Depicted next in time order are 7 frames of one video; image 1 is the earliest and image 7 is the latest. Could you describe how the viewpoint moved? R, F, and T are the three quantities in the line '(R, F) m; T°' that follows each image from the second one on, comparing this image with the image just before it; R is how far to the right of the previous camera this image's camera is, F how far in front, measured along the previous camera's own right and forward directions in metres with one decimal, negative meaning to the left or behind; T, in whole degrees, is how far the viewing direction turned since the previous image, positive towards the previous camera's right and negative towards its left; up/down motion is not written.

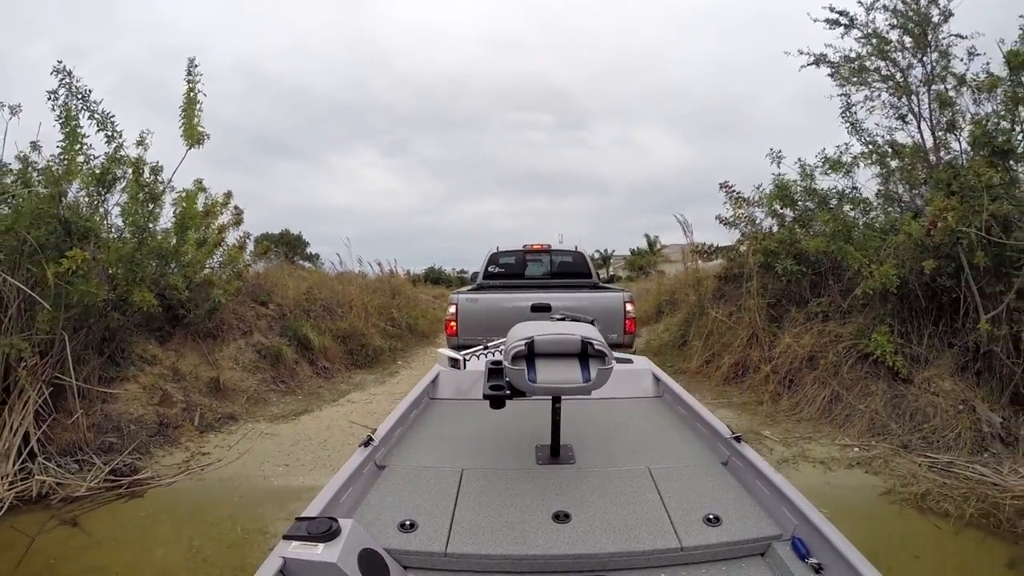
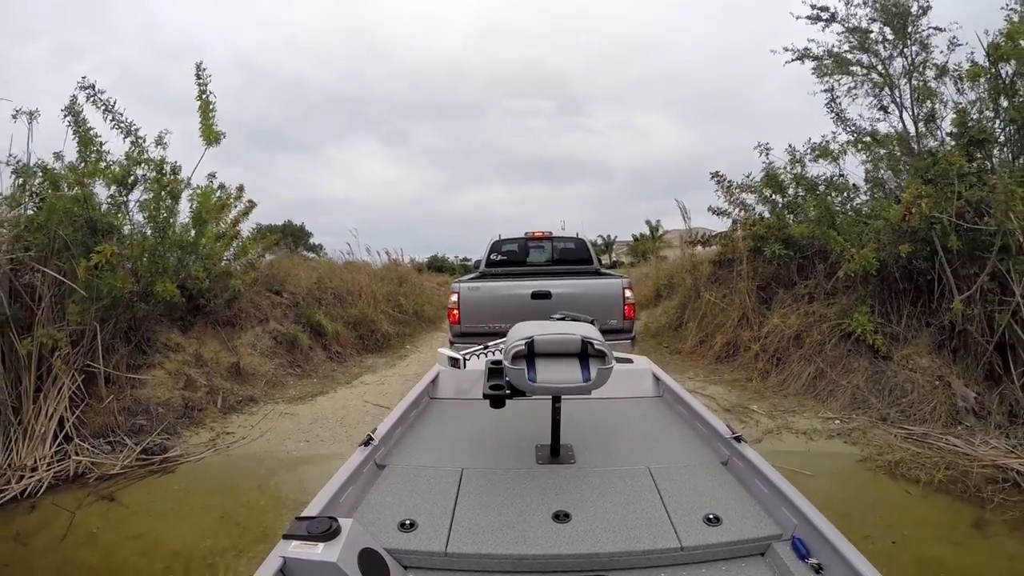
(0.0, -0.3) m; 0°
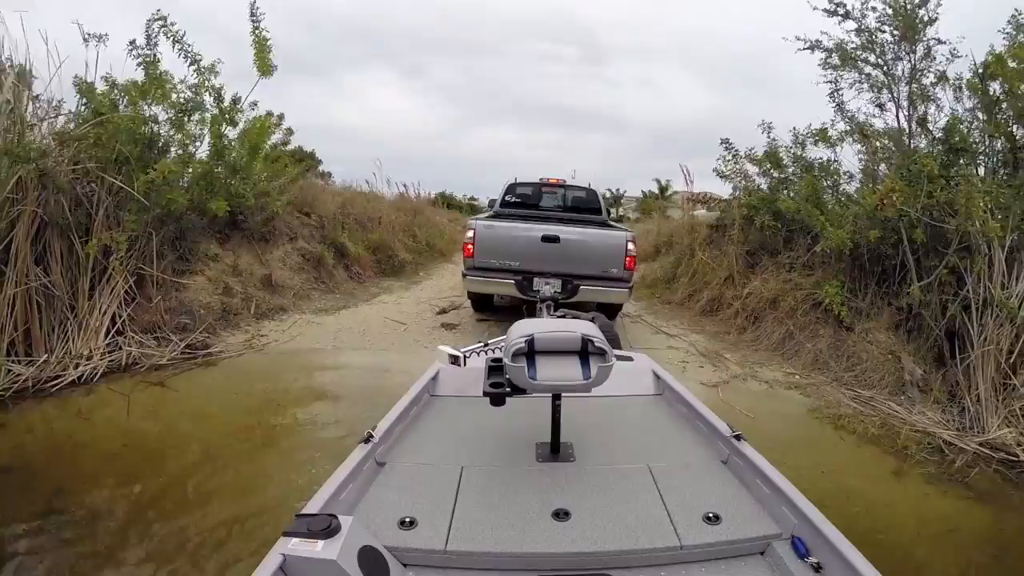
(-0.1, -0.5) m; 0°
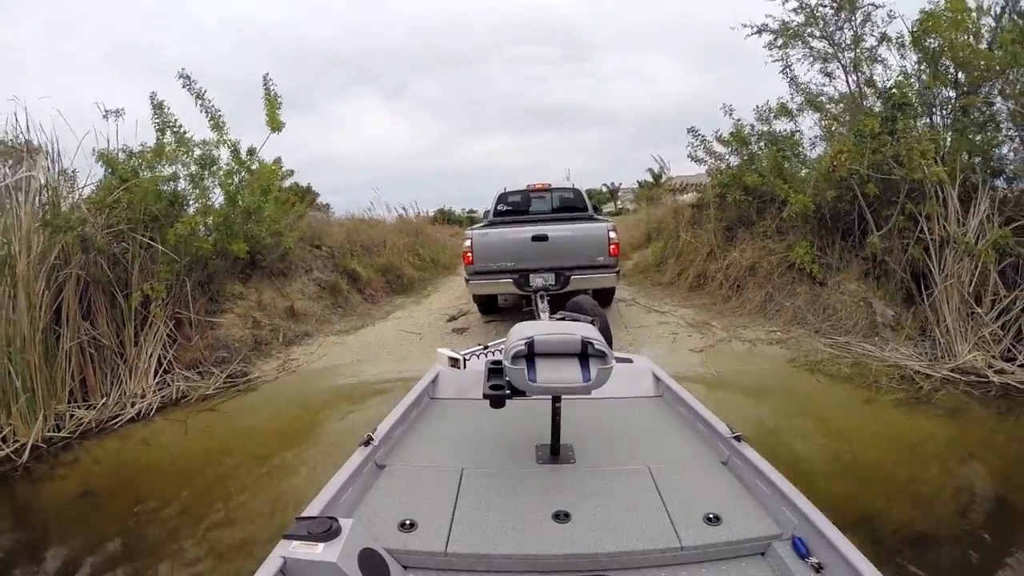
(+0.1, -0.5) m; -1°
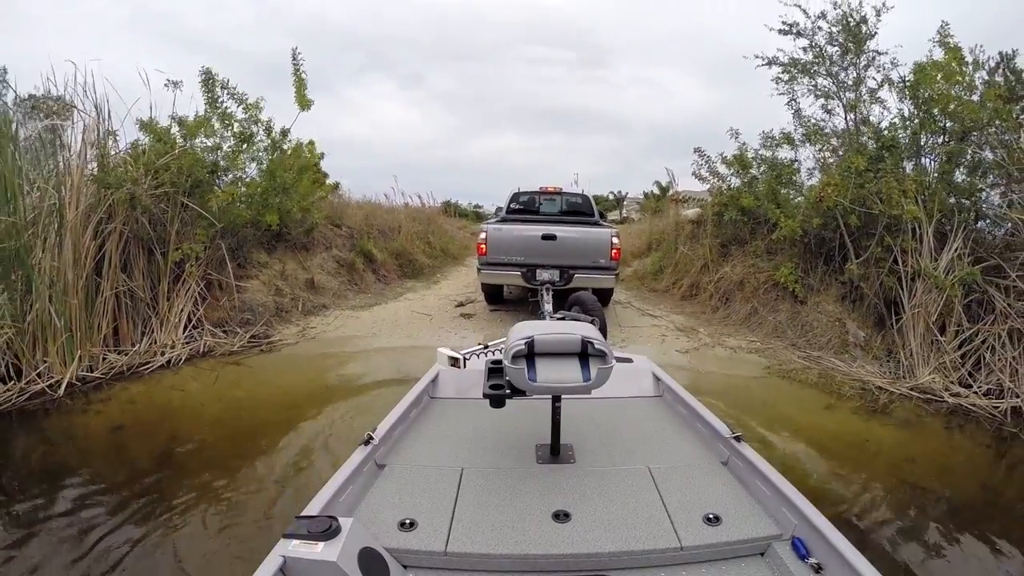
(-0.1, -0.5) m; 0°
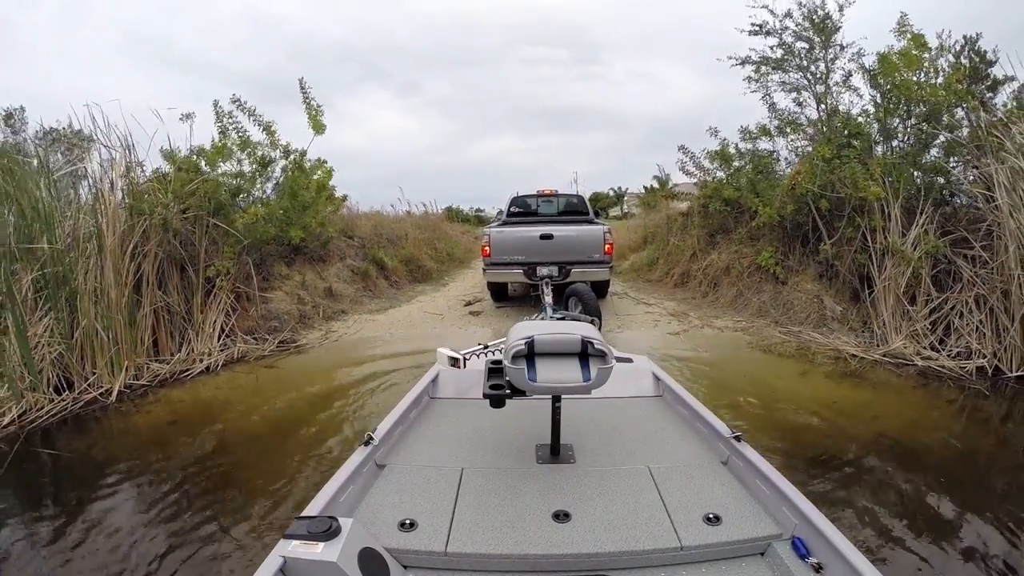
(0.0, -0.5) m; -1°
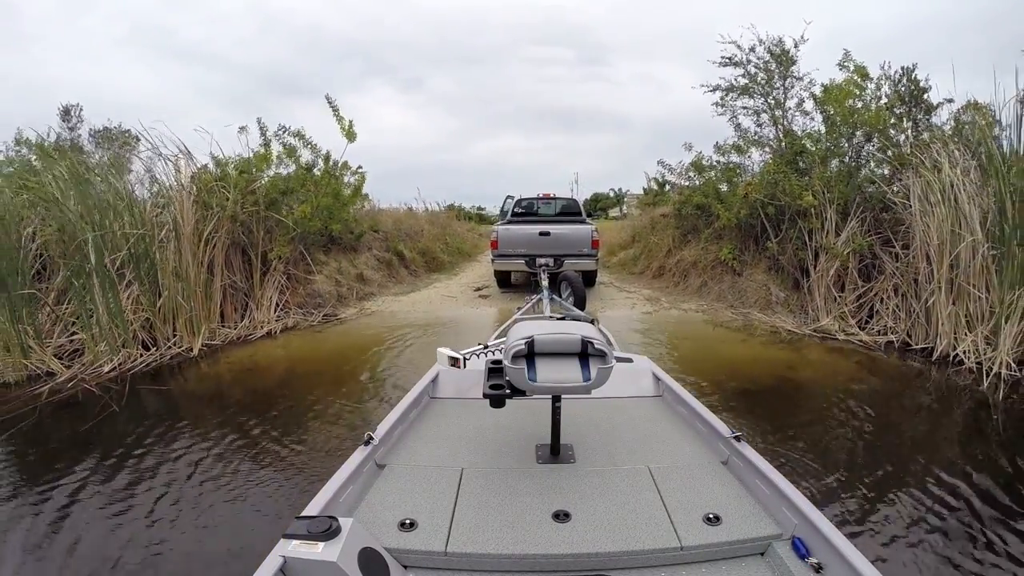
(-0.1, -1.4) m; 0°
